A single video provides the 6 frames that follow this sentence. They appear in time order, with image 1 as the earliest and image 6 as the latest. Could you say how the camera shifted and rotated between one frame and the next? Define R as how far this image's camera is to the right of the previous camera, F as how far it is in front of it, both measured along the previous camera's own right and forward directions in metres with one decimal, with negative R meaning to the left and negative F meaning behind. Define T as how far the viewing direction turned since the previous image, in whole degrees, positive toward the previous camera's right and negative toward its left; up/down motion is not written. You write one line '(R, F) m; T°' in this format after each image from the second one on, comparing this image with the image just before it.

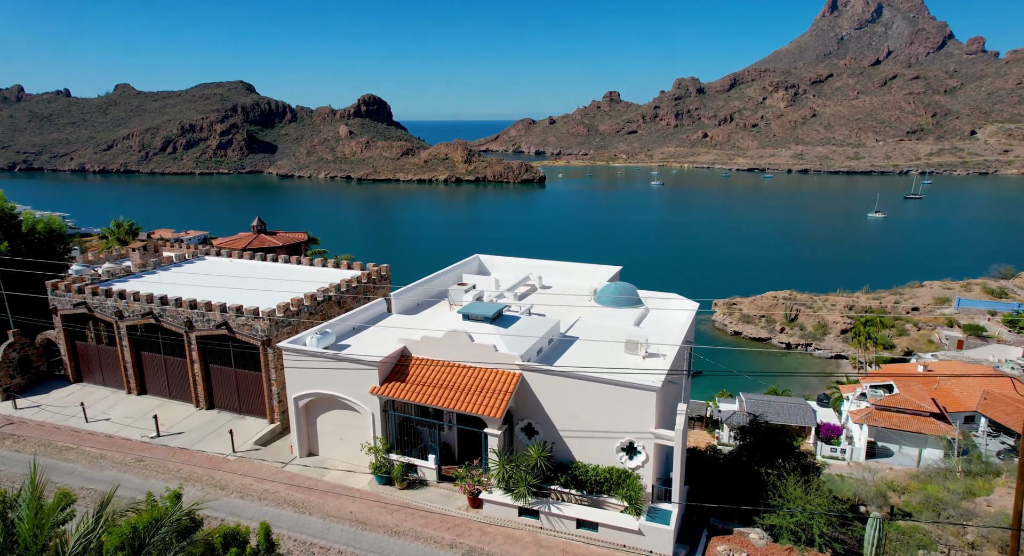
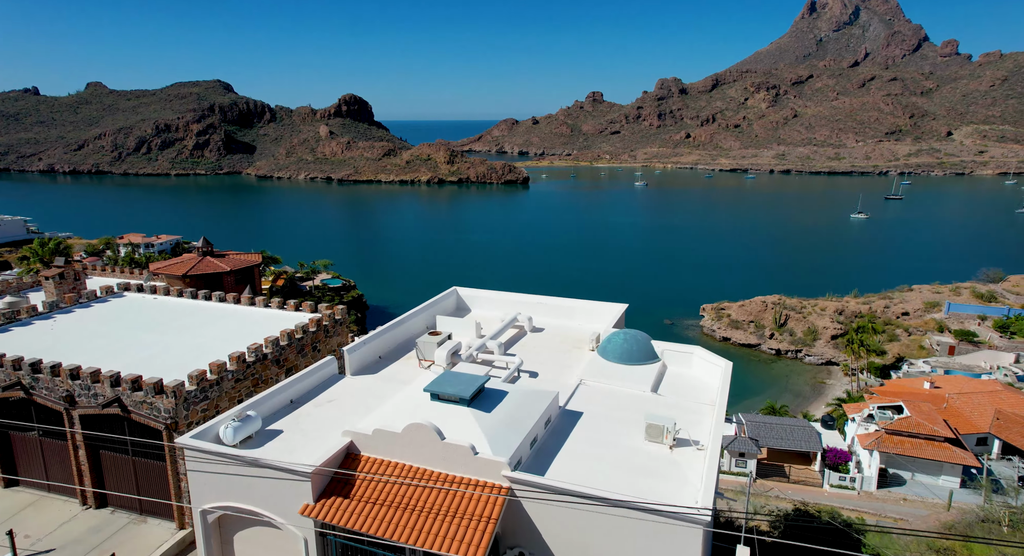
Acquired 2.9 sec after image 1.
(0.0, +1.3) m; +1°
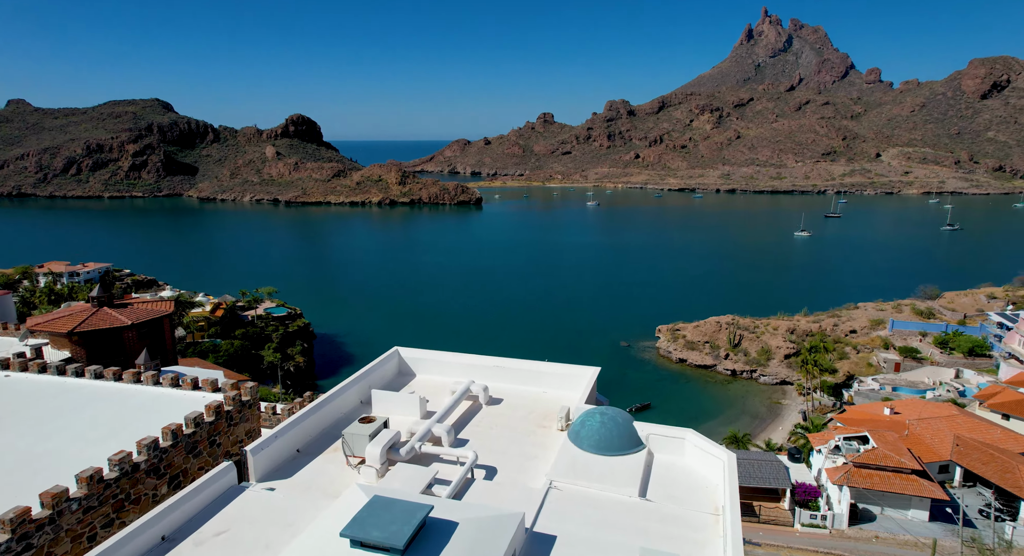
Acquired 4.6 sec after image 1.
(0.0, +1.0) m; +4°
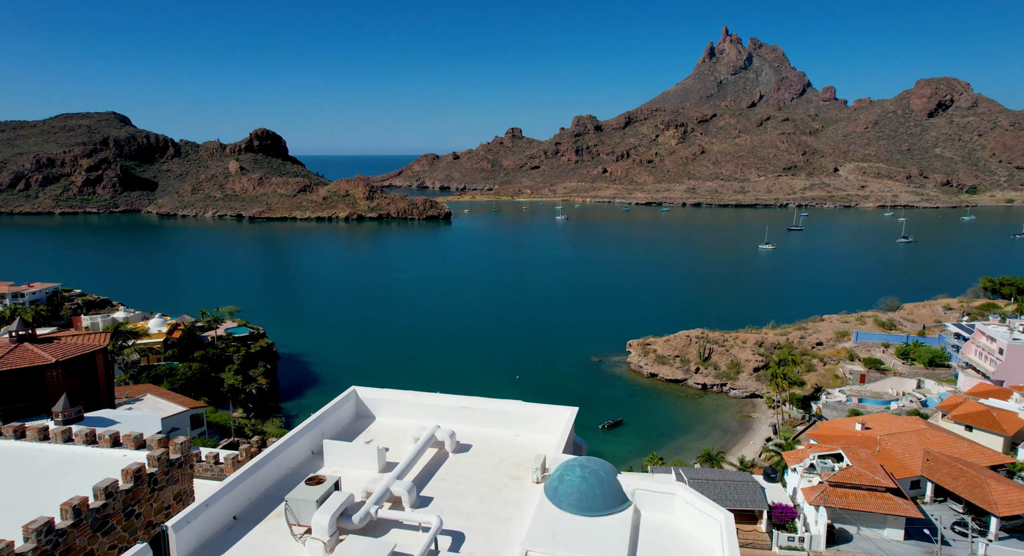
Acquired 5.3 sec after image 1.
(0.0, +0.5) m; +3°
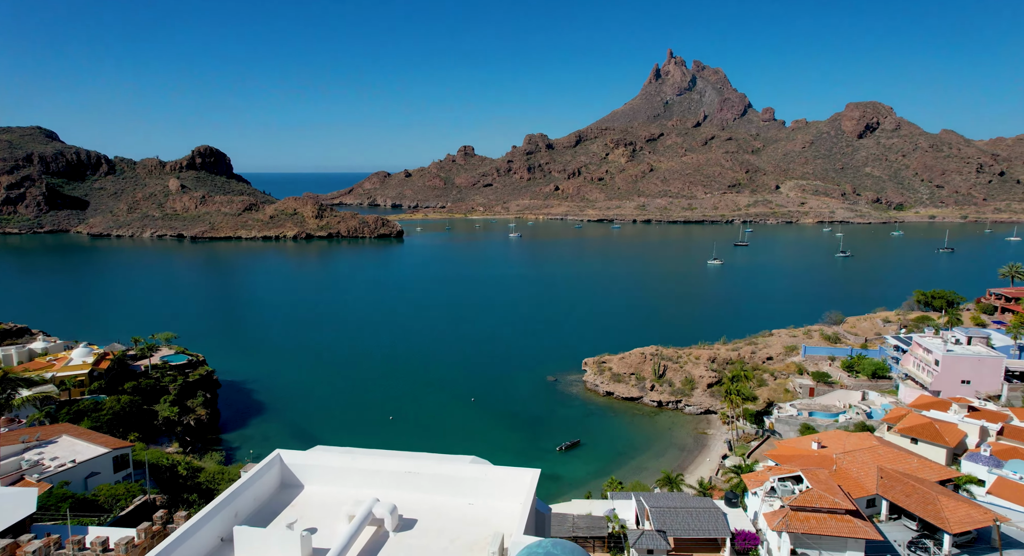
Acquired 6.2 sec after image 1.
(0.0, +0.6) m; +4°
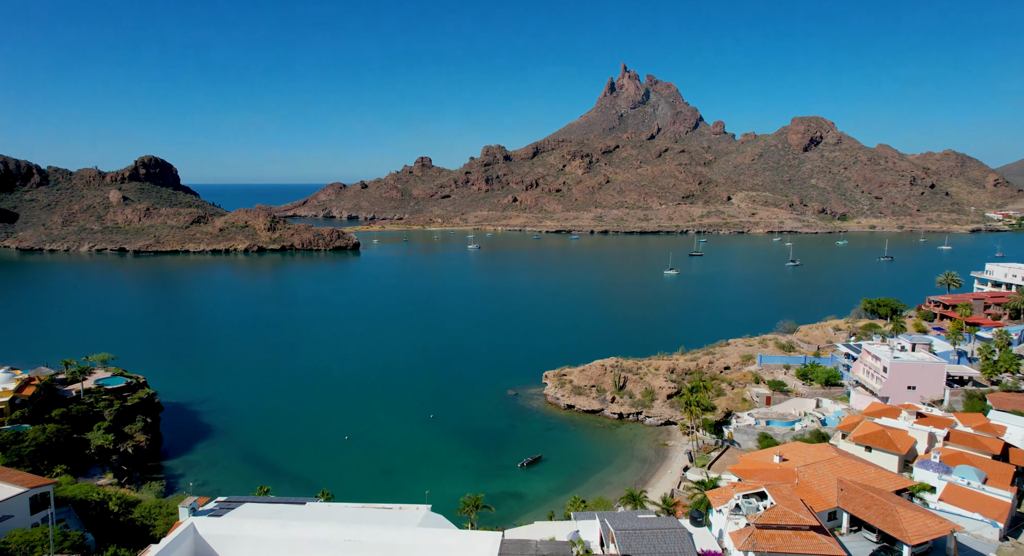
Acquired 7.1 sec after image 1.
(0.0, +0.6) m; +4°
